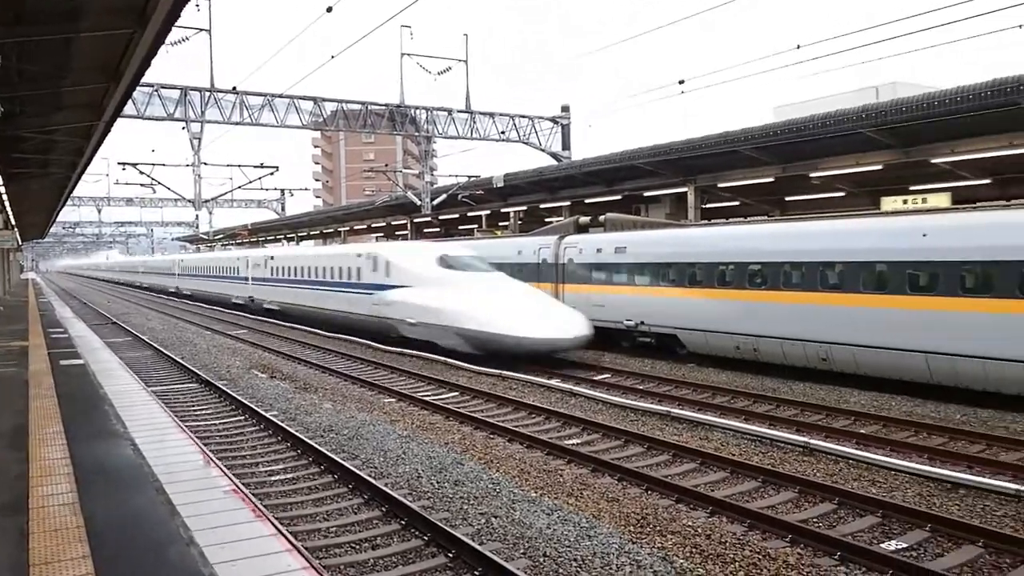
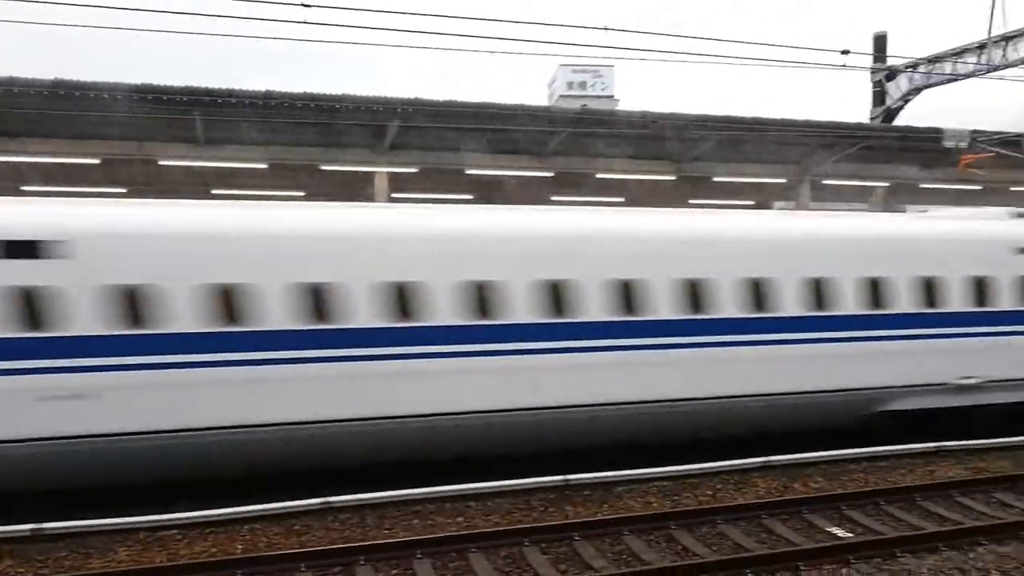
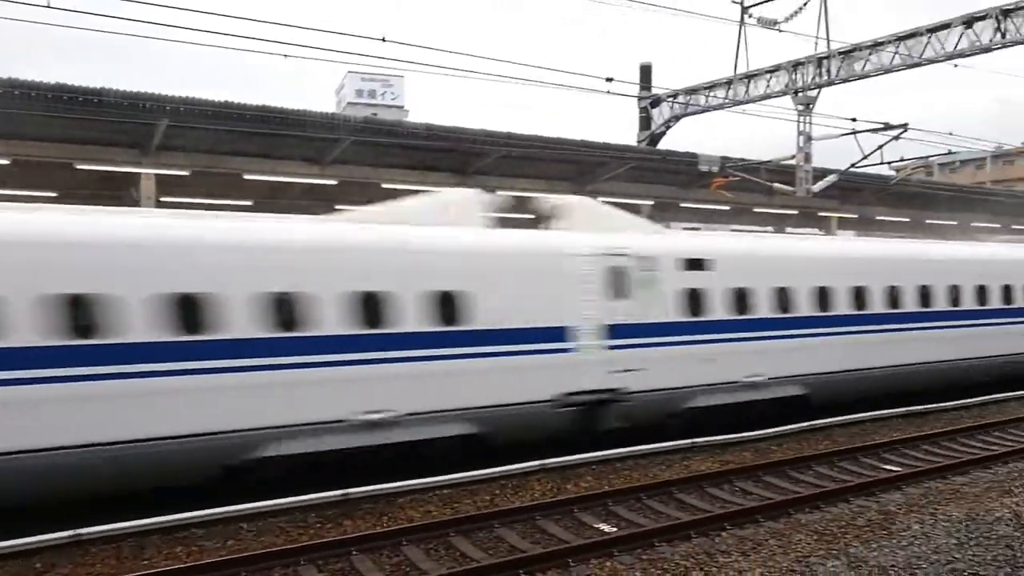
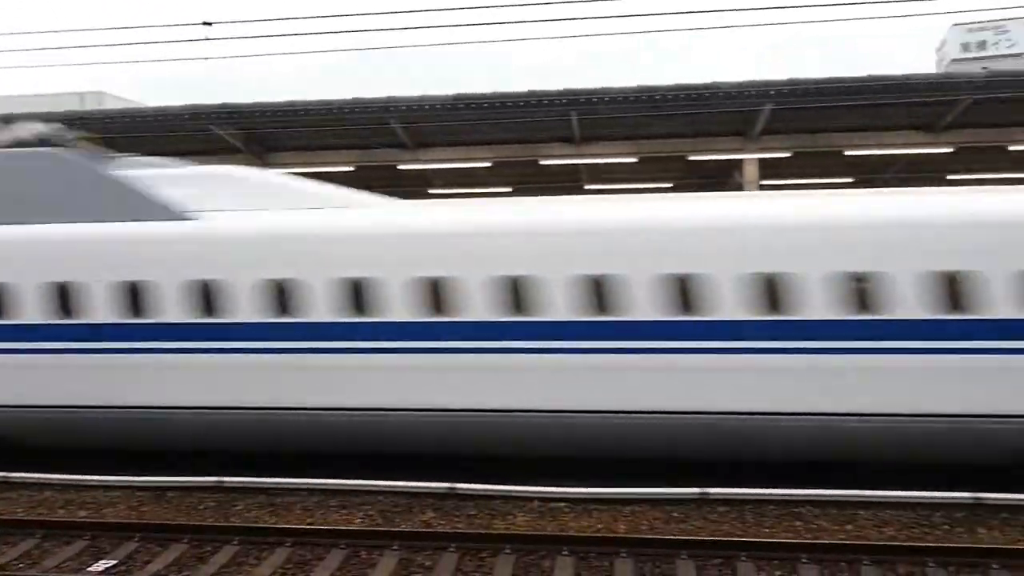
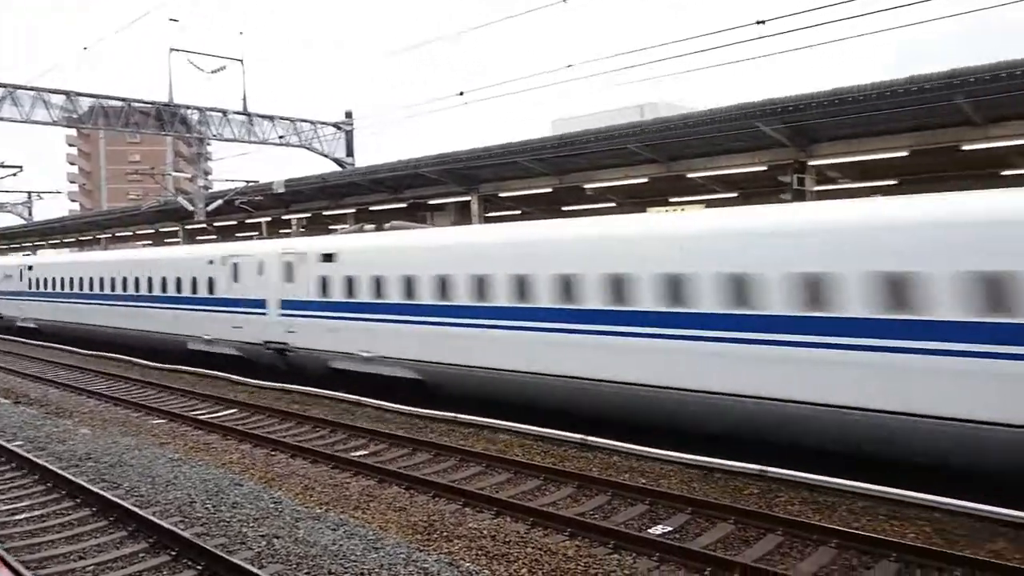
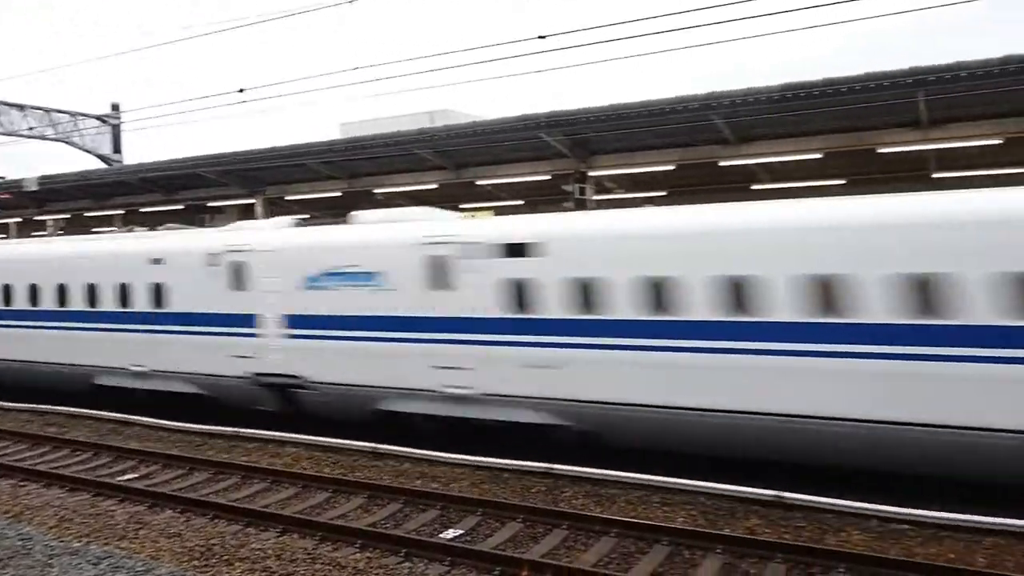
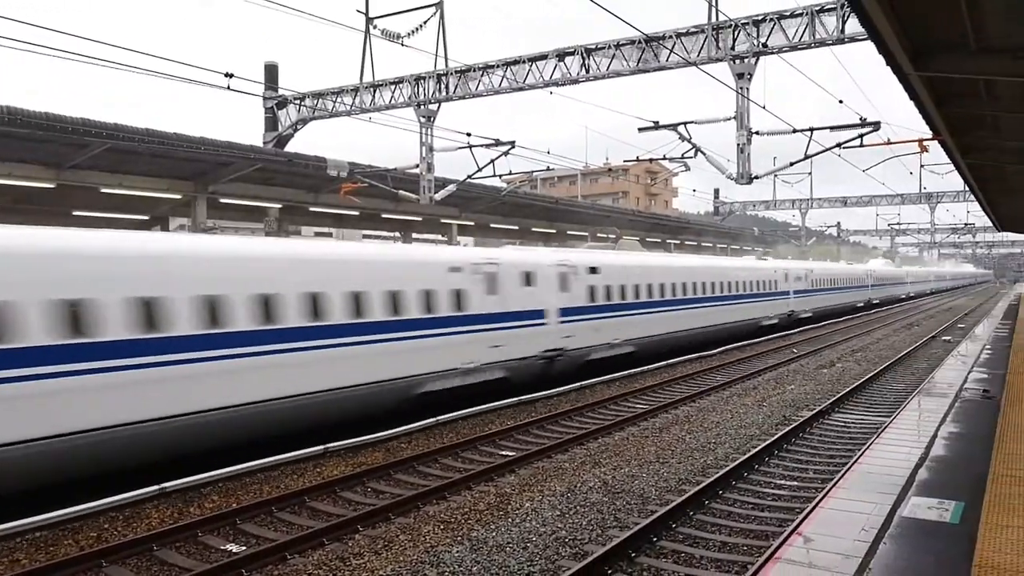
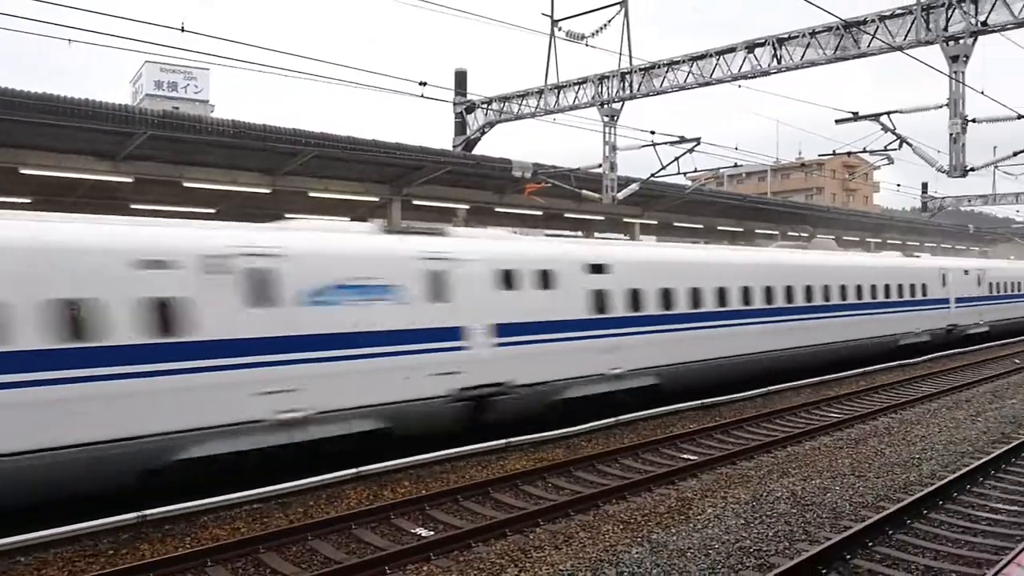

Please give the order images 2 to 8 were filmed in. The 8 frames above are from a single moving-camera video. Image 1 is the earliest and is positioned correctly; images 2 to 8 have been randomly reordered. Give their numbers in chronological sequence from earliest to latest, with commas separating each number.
5, 6, 4, 2, 3, 8, 7
